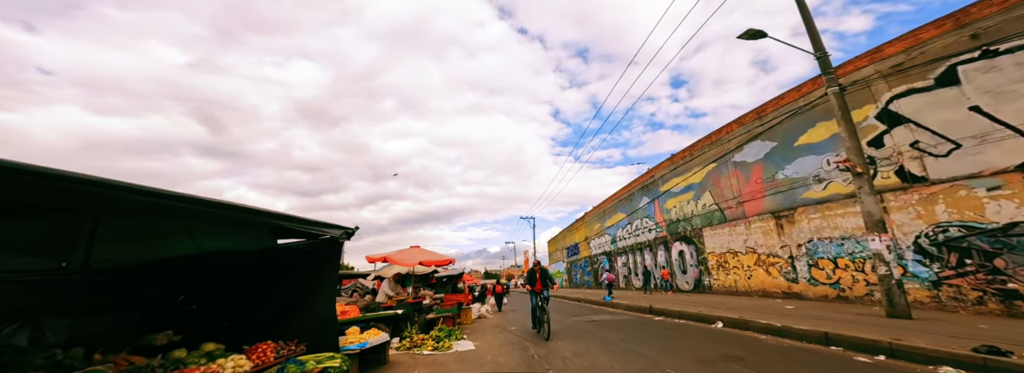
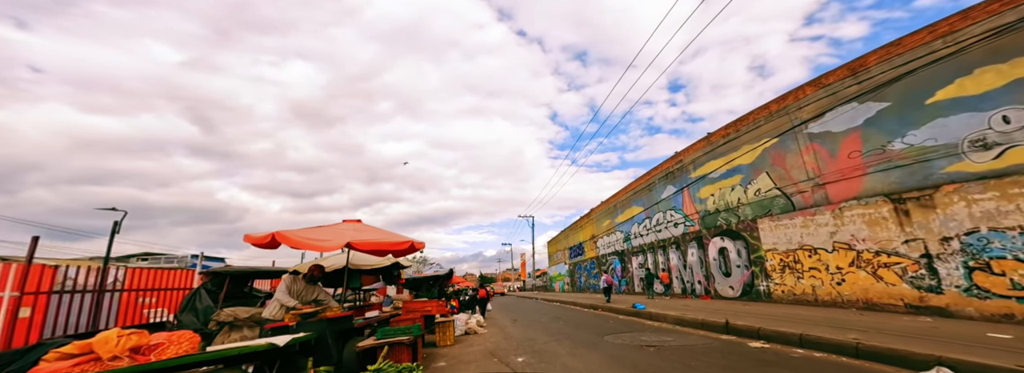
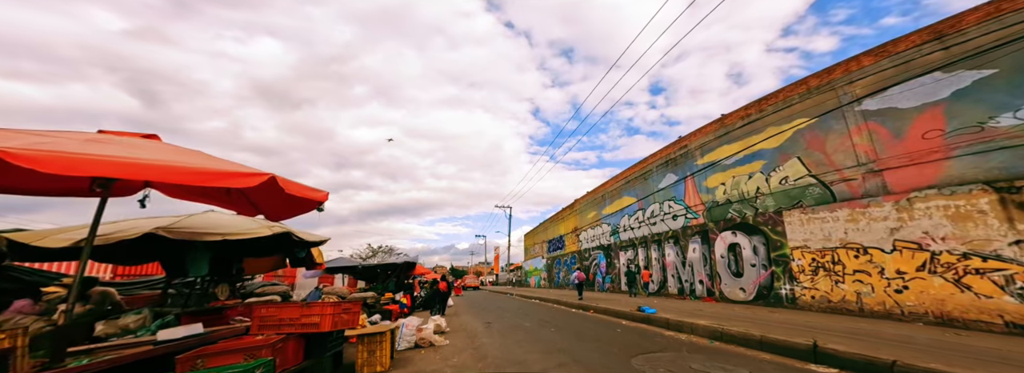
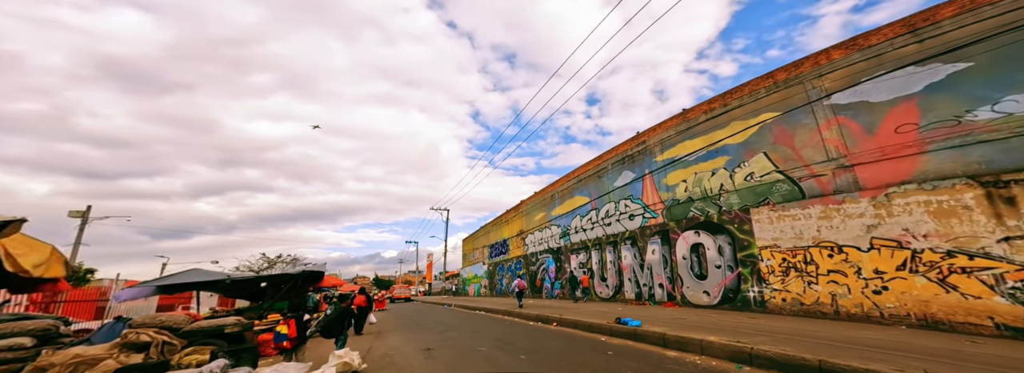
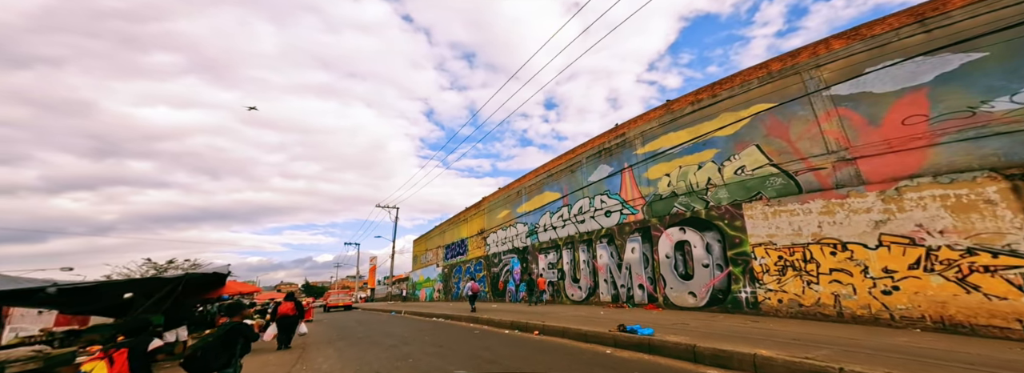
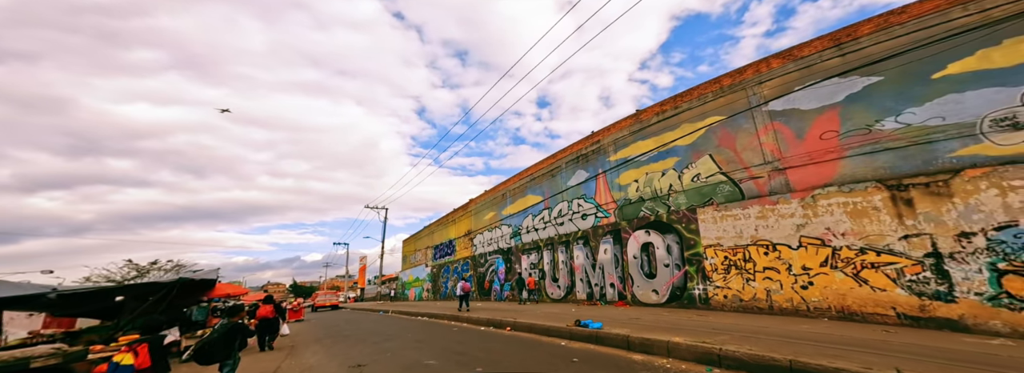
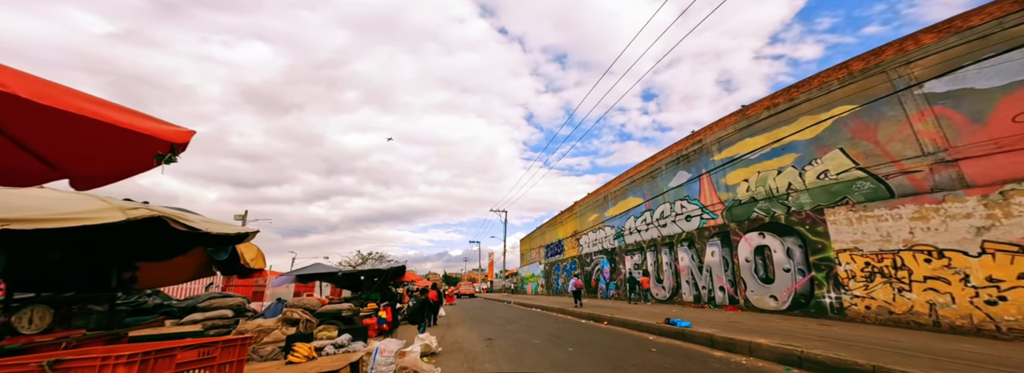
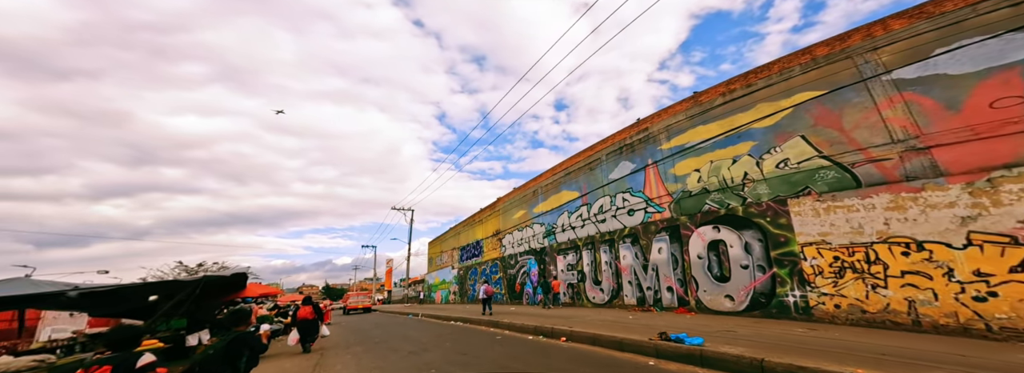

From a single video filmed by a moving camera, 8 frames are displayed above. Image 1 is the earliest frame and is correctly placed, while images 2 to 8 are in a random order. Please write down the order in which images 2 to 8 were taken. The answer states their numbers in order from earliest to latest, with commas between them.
2, 3, 7, 4, 6, 5, 8
